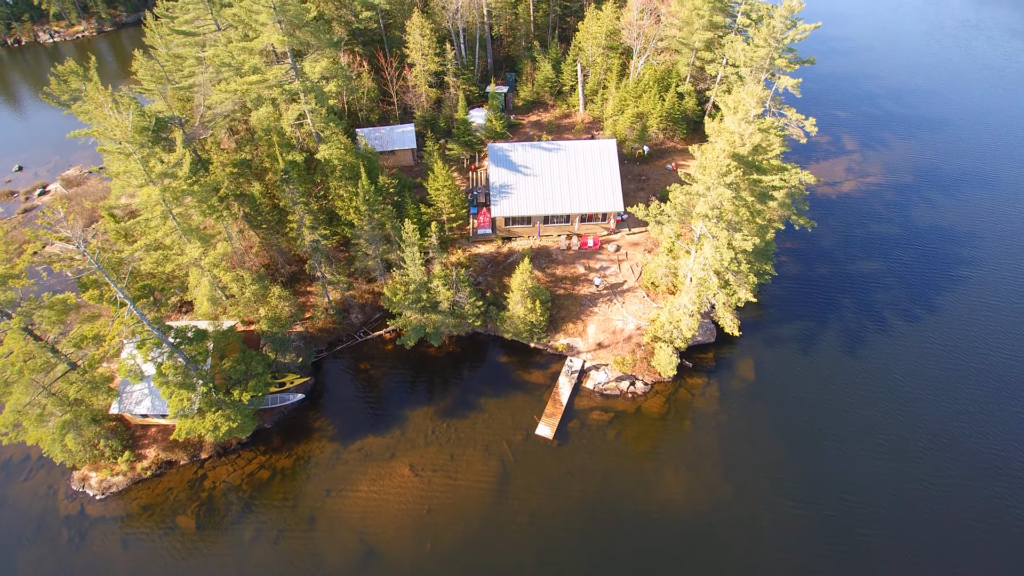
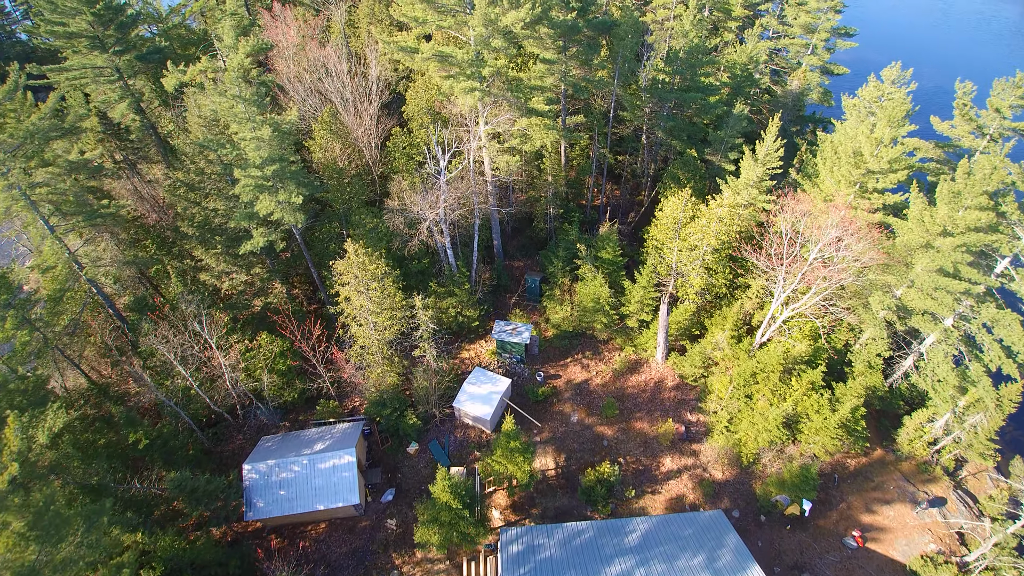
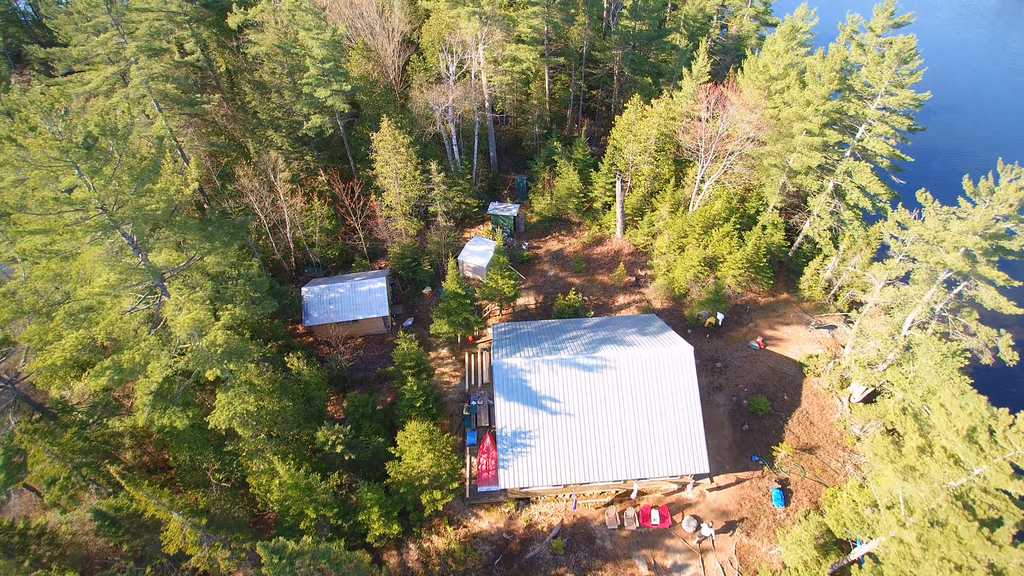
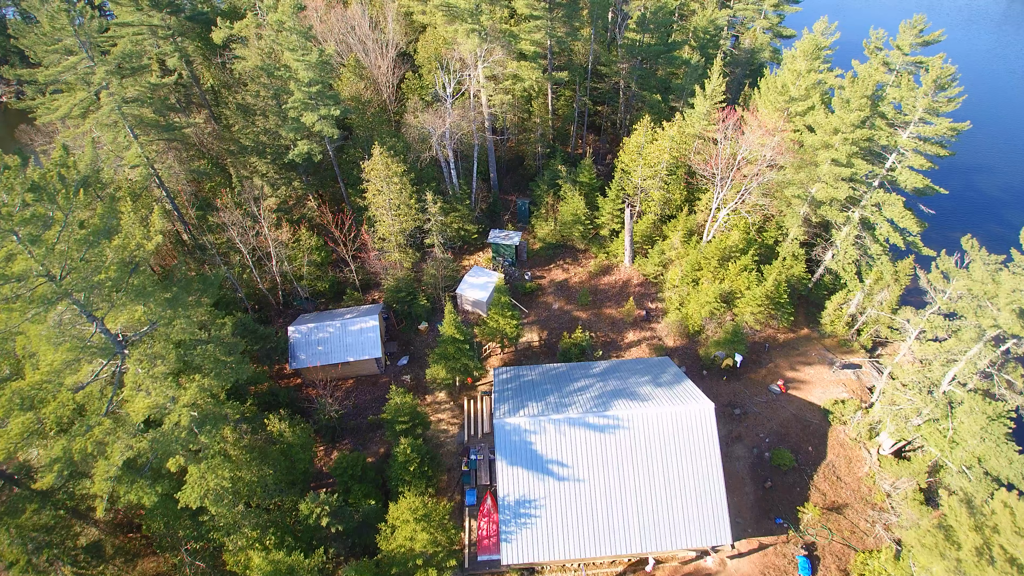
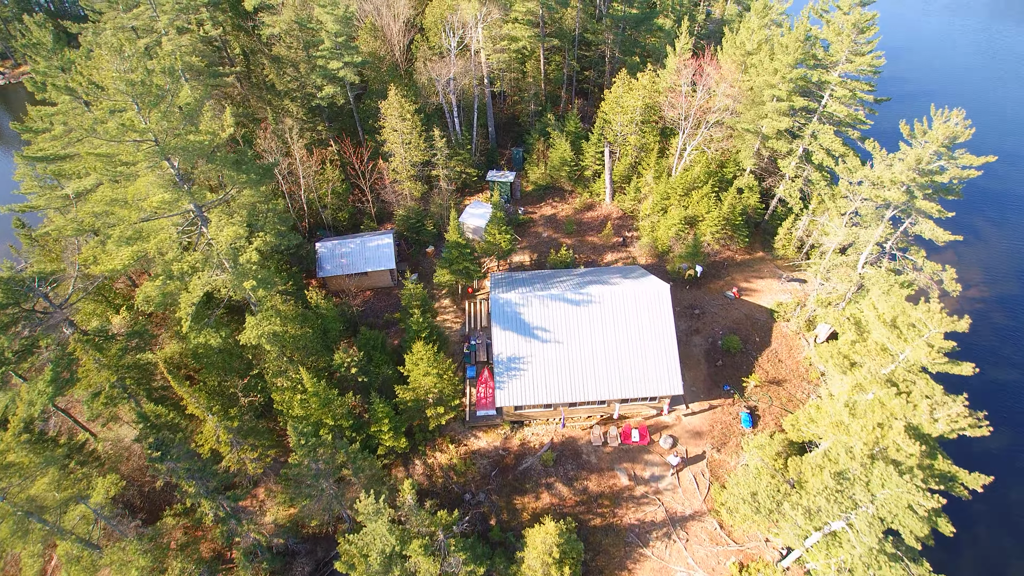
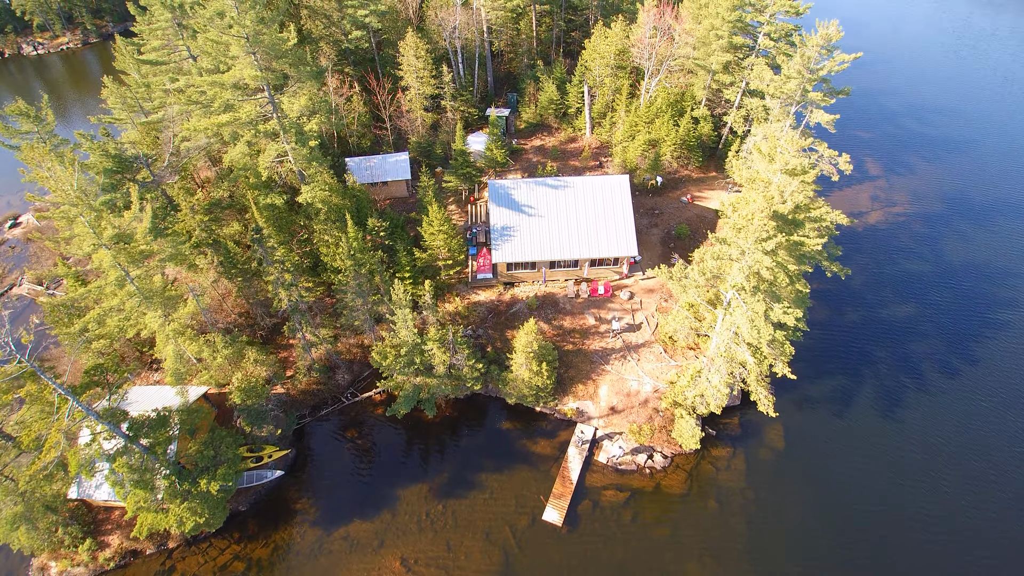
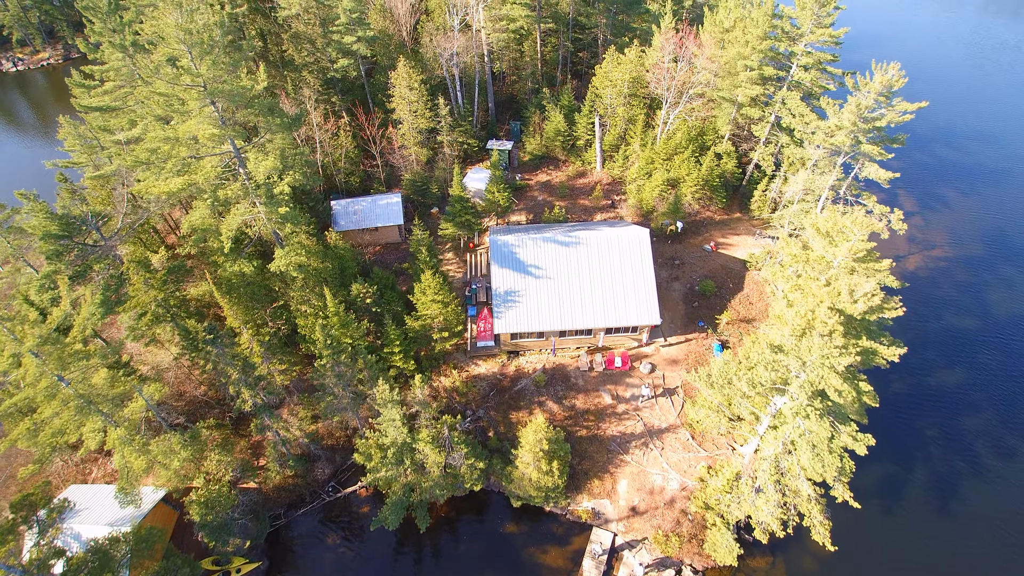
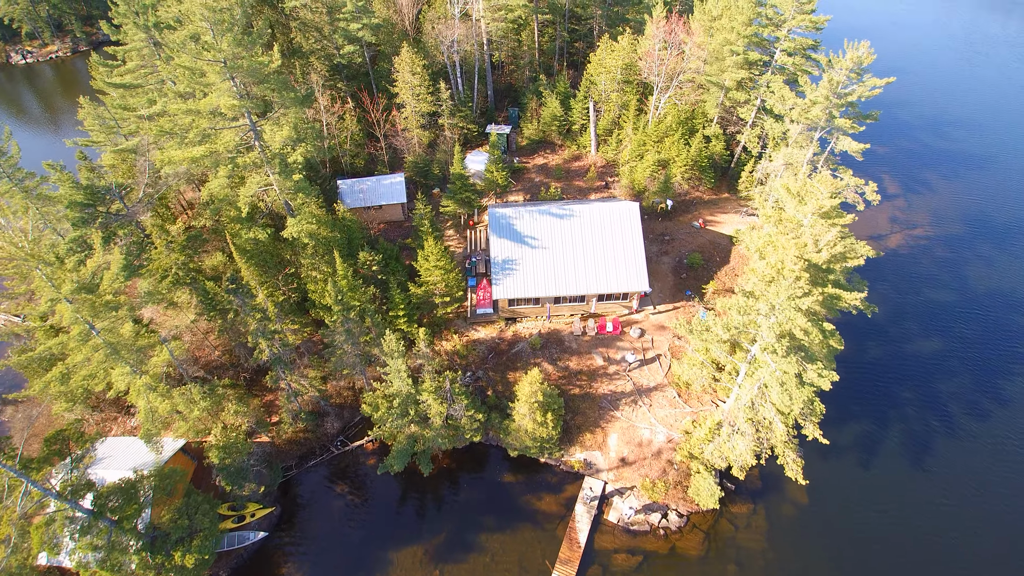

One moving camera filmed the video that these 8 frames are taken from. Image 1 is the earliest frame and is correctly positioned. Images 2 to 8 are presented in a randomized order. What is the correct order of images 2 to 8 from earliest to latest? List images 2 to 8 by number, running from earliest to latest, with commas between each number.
6, 8, 7, 5, 3, 4, 2
